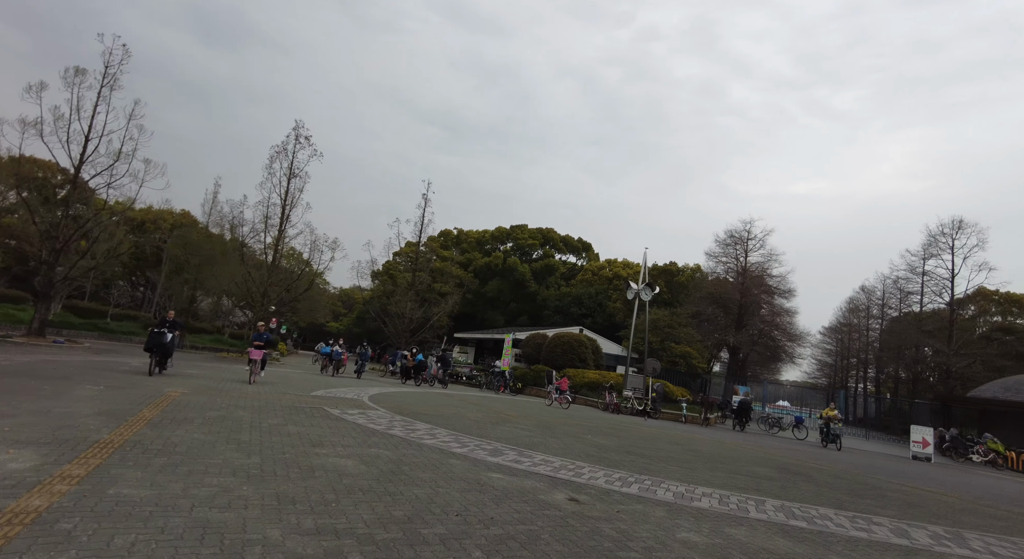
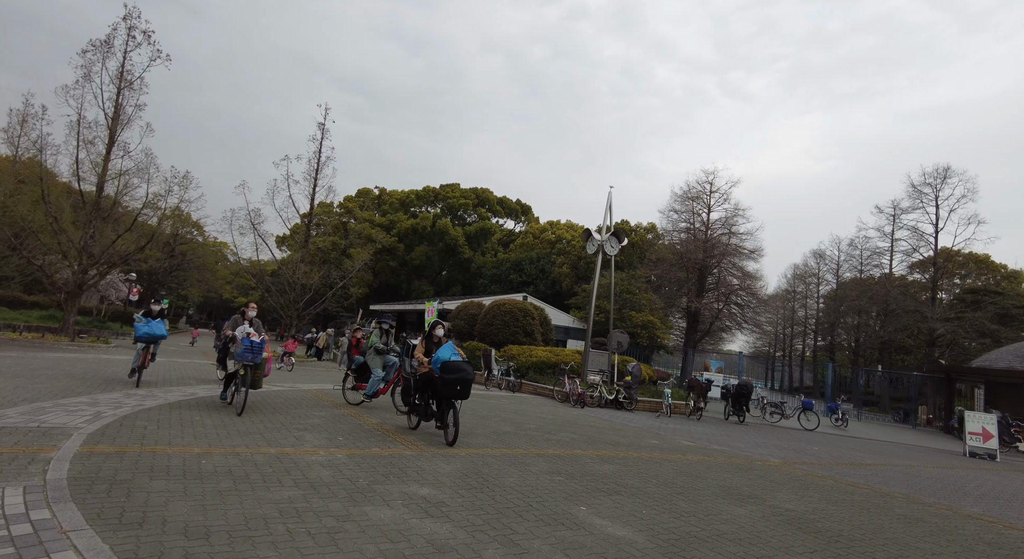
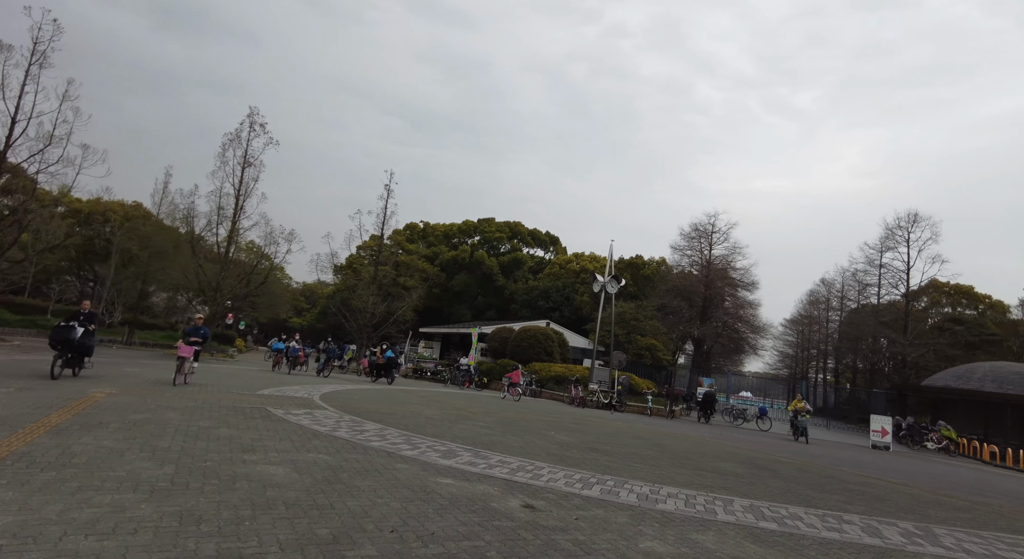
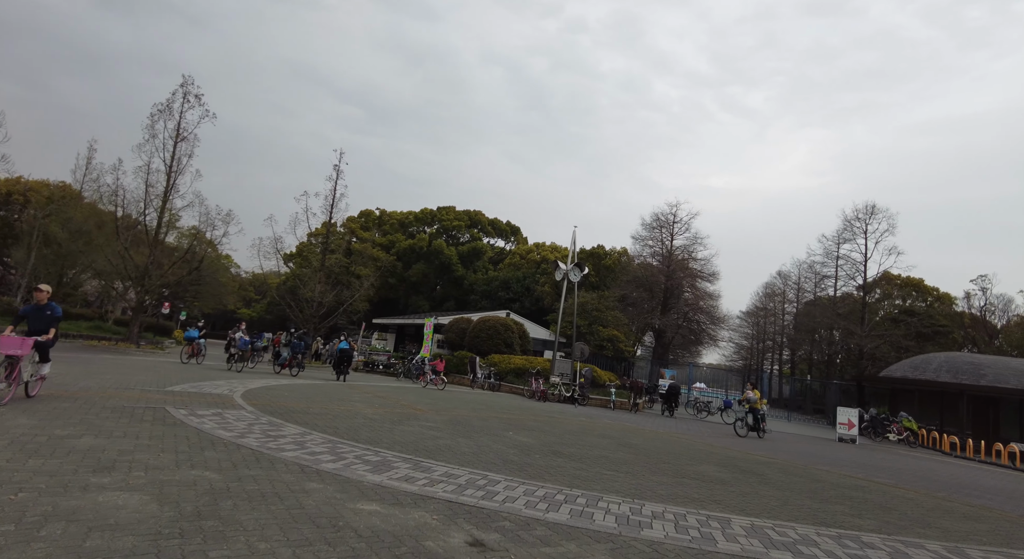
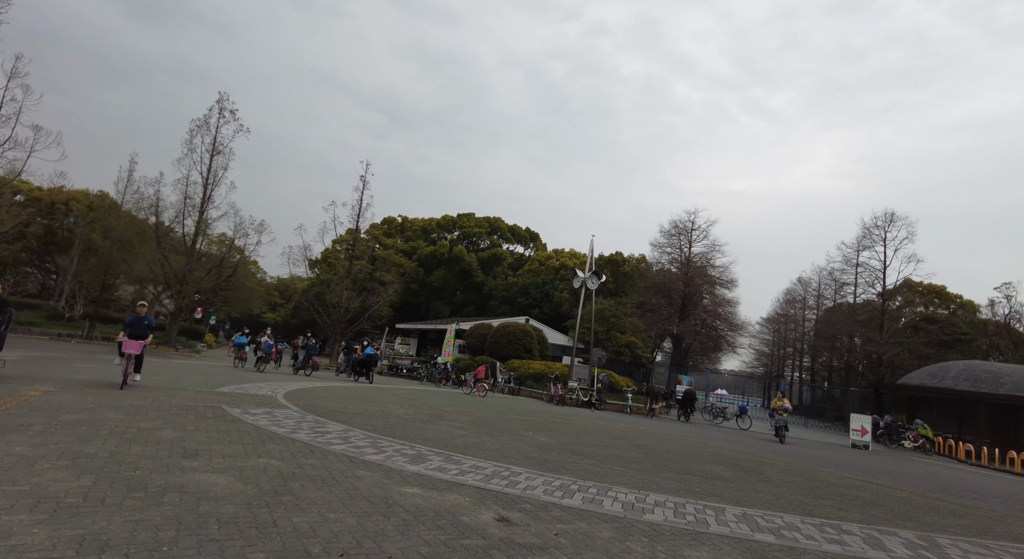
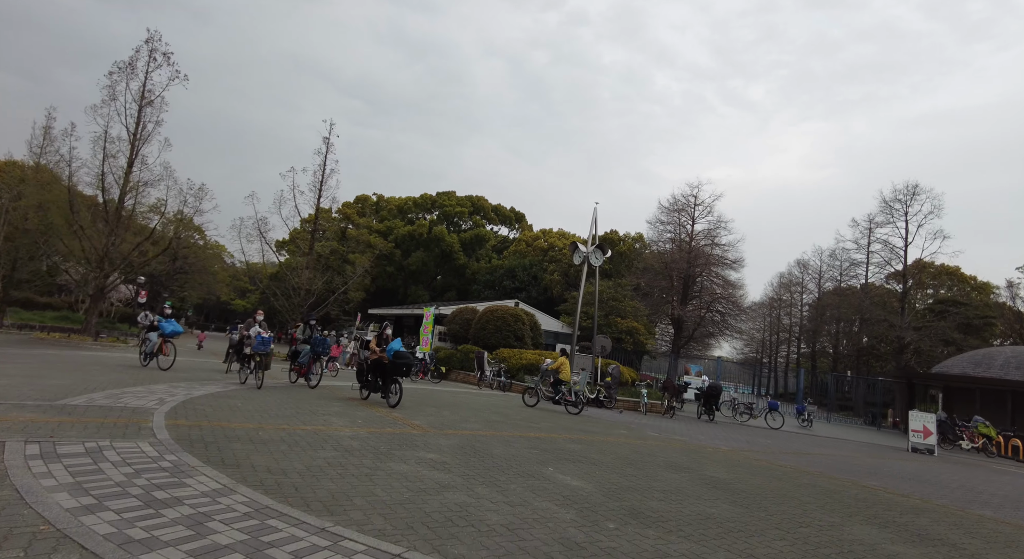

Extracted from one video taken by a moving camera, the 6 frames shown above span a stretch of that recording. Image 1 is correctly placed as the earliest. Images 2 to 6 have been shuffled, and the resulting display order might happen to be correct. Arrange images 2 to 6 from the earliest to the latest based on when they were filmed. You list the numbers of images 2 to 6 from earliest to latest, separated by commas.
3, 5, 4, 6, 2
